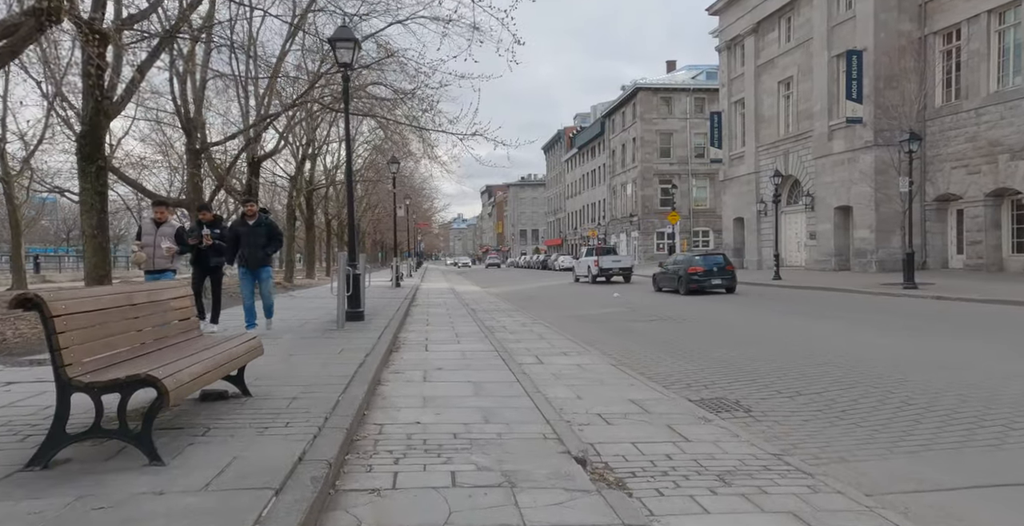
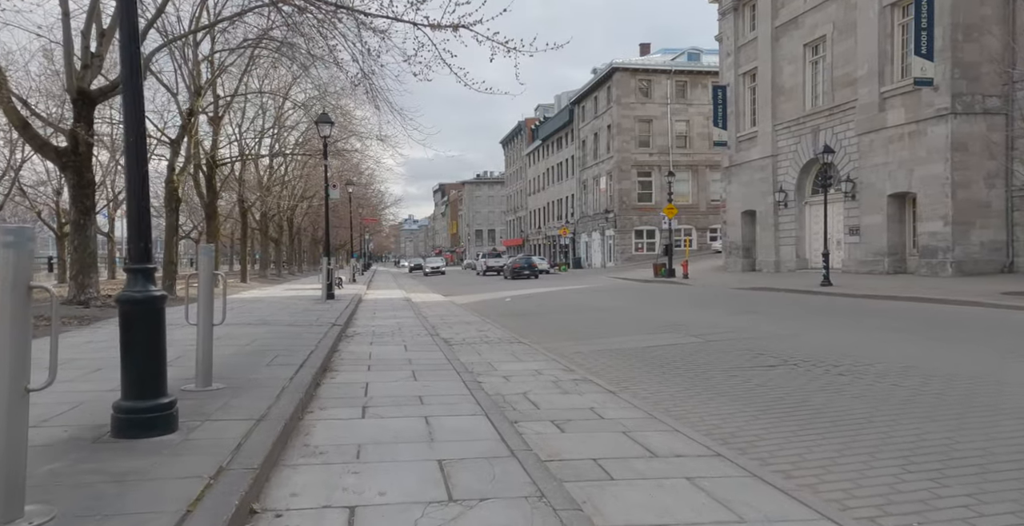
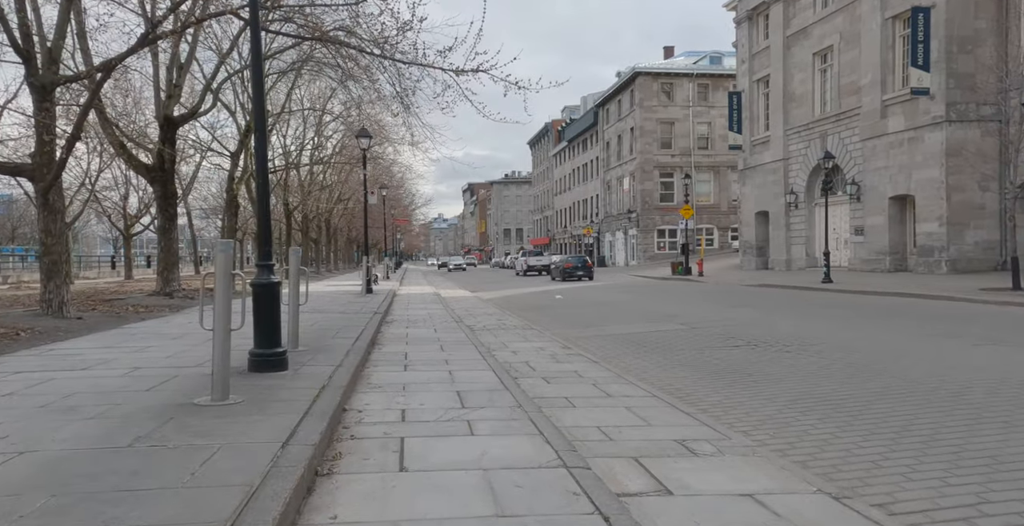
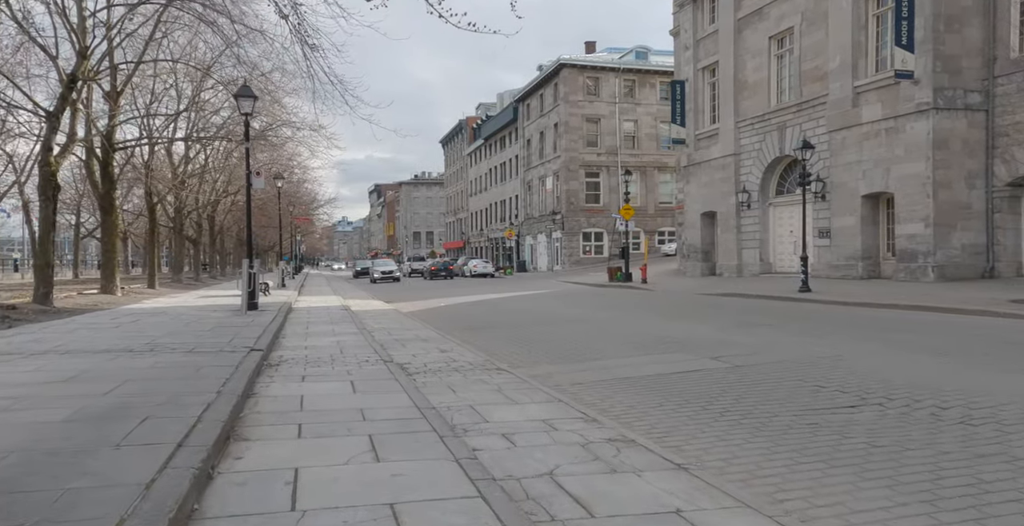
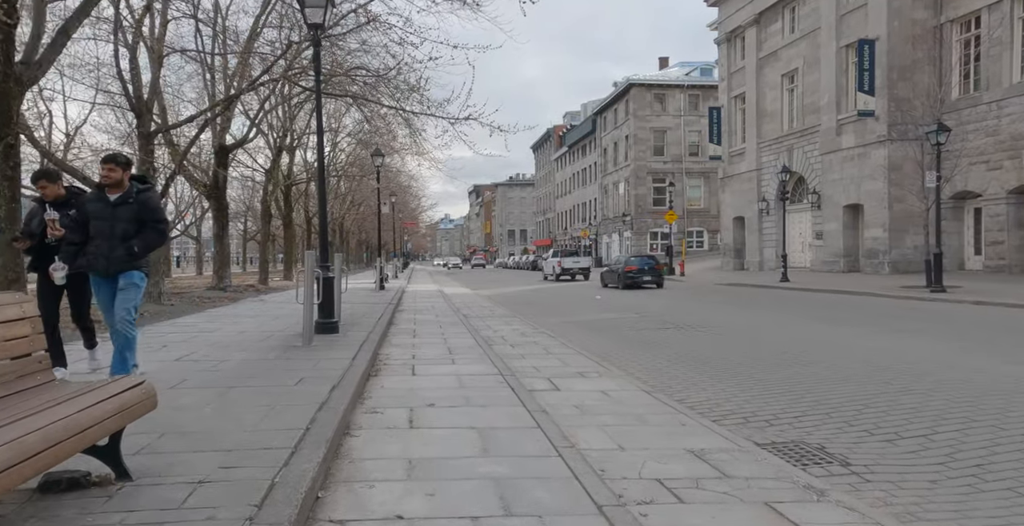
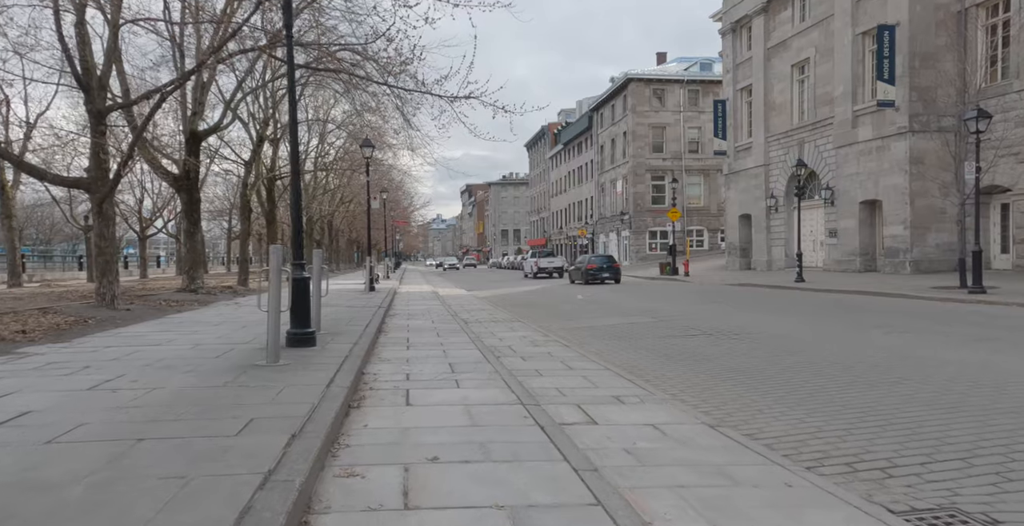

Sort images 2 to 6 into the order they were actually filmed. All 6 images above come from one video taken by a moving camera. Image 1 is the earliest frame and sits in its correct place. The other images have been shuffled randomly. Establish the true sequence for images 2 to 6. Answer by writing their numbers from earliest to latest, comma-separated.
5, 6, 3, 2, 4
